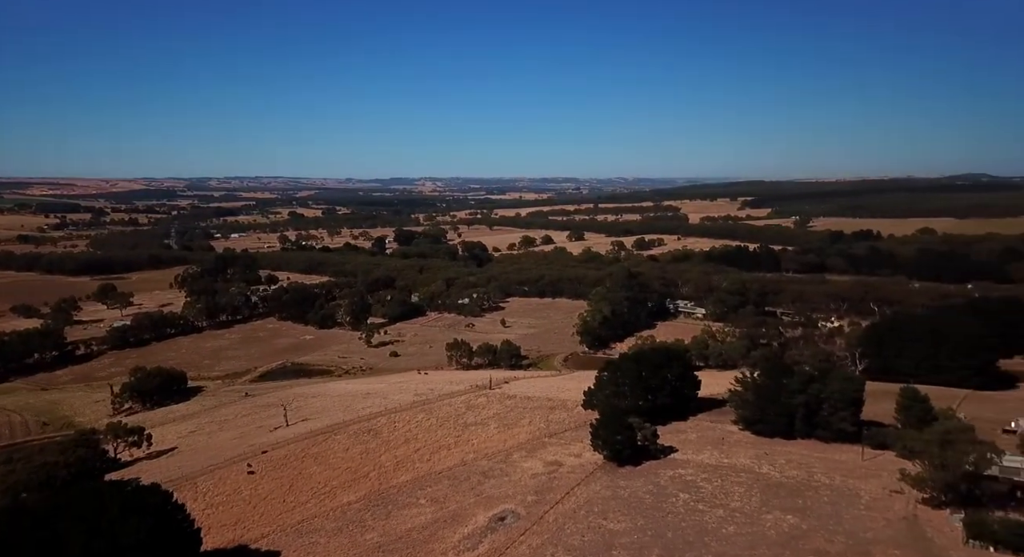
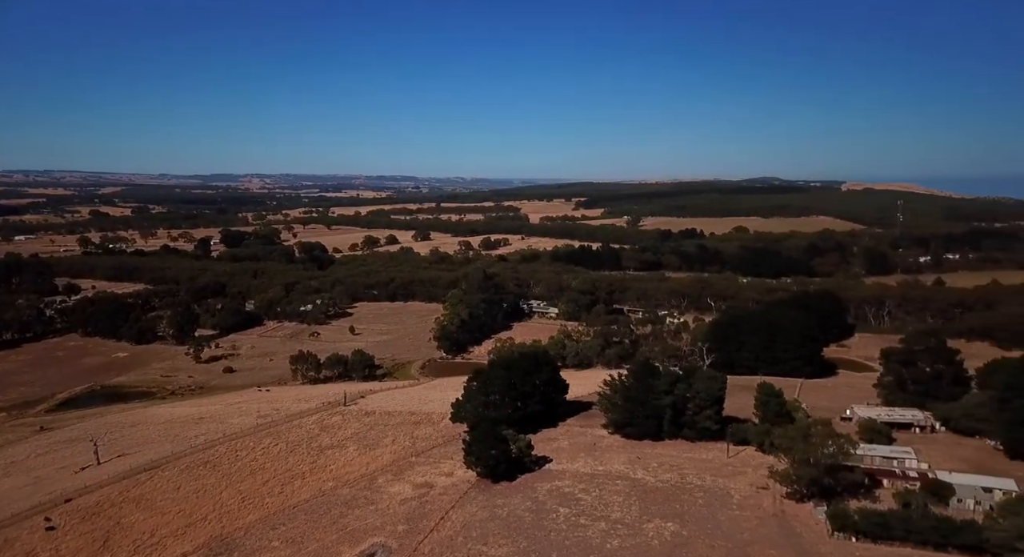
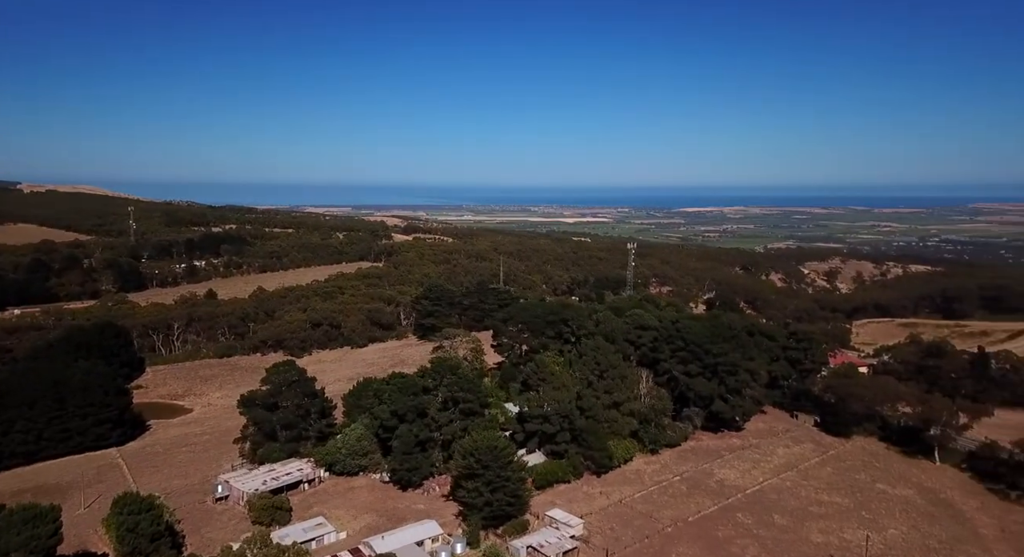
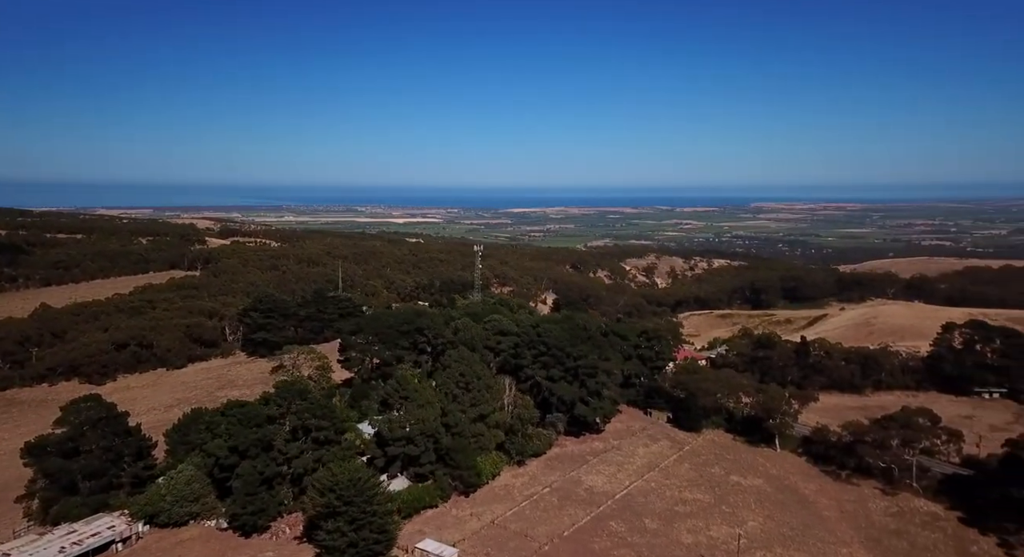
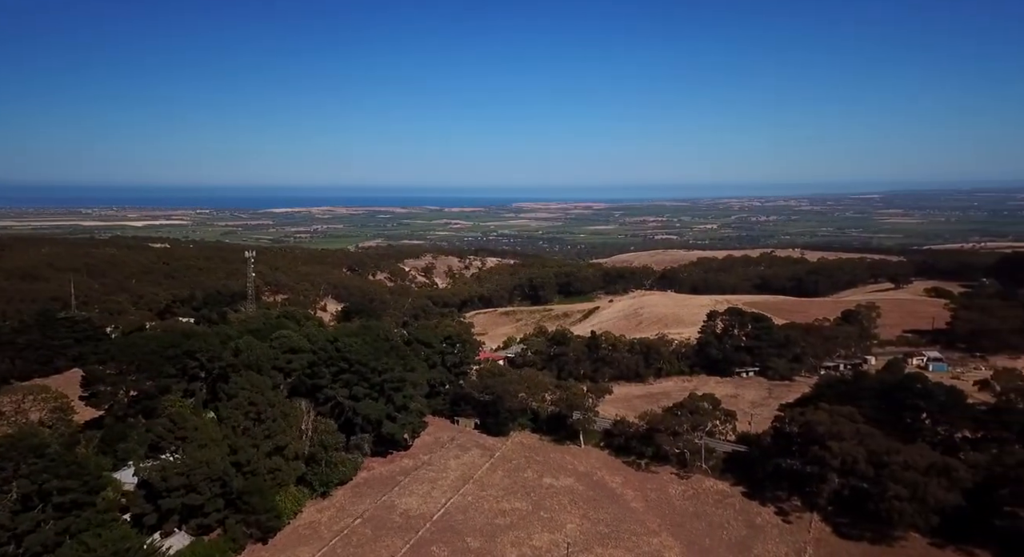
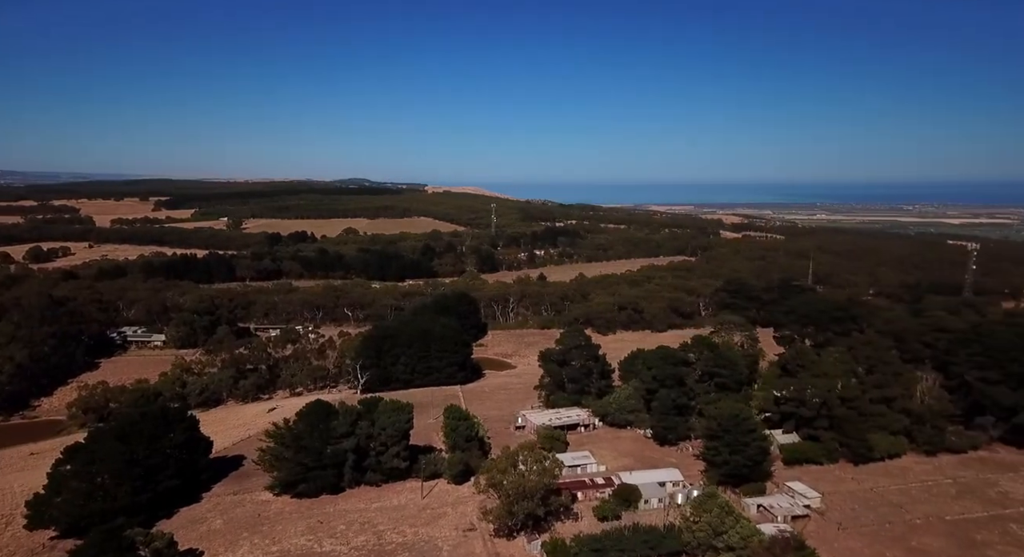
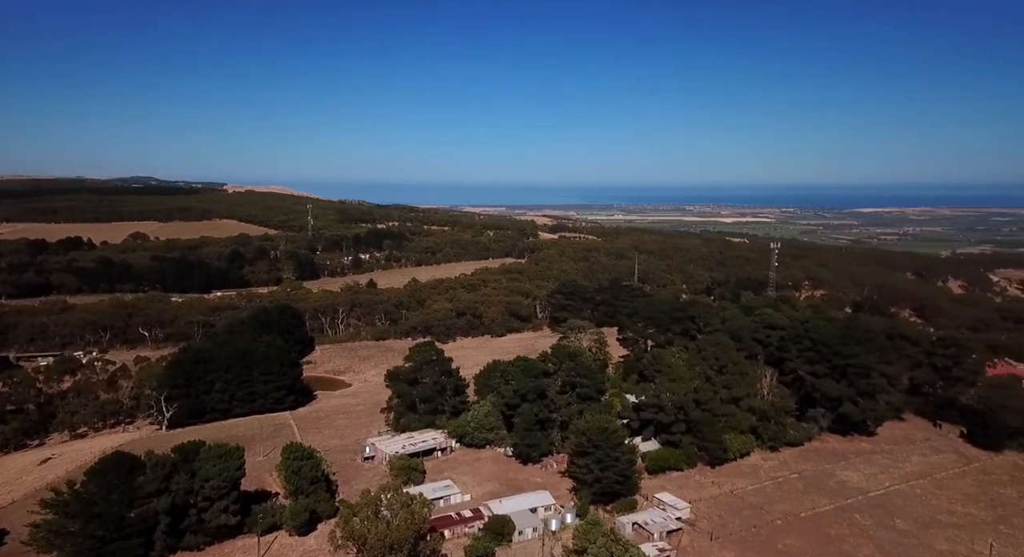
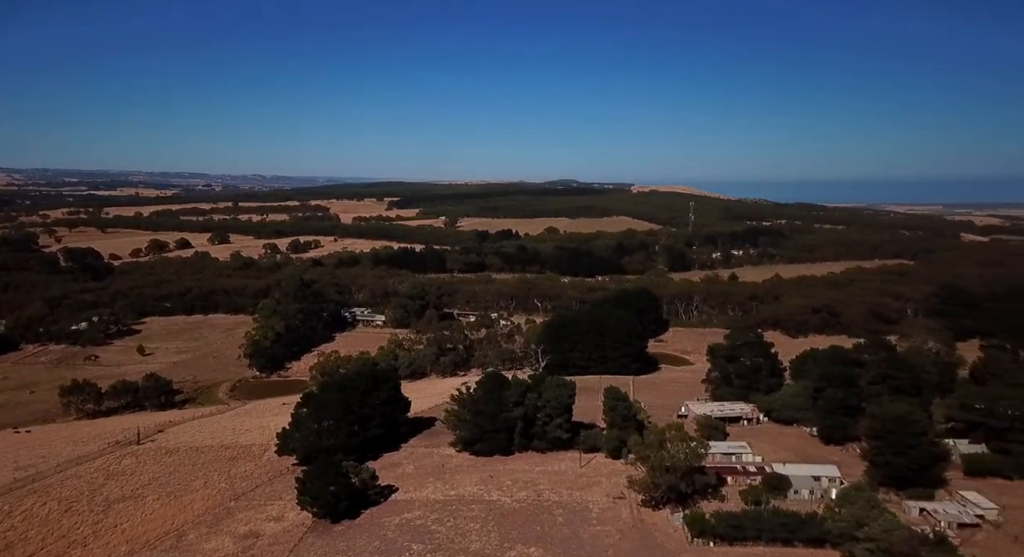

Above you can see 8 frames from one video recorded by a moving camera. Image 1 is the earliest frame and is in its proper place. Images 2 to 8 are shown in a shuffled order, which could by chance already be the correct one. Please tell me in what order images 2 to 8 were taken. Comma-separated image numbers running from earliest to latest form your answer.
2, 8, 6, 7, 3, 4, 5
